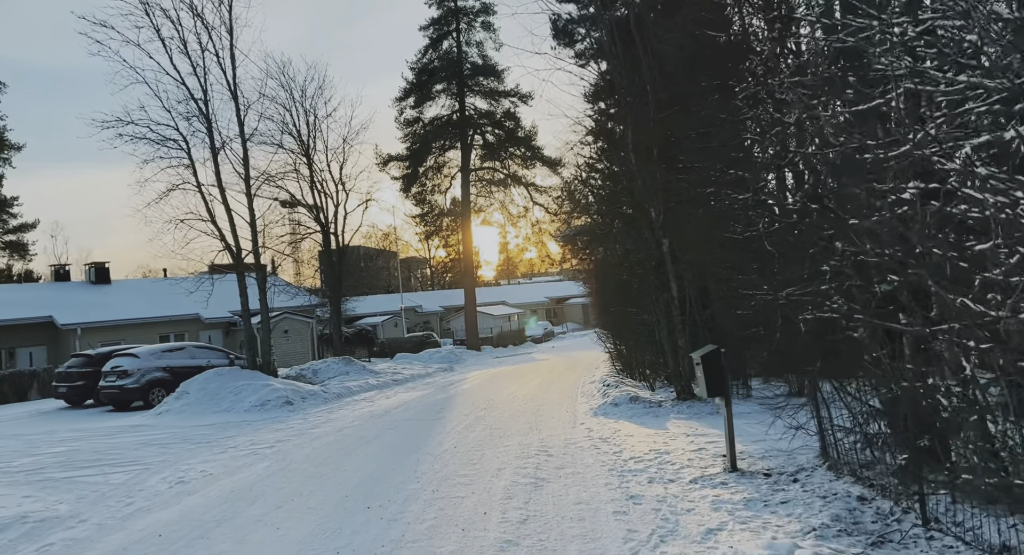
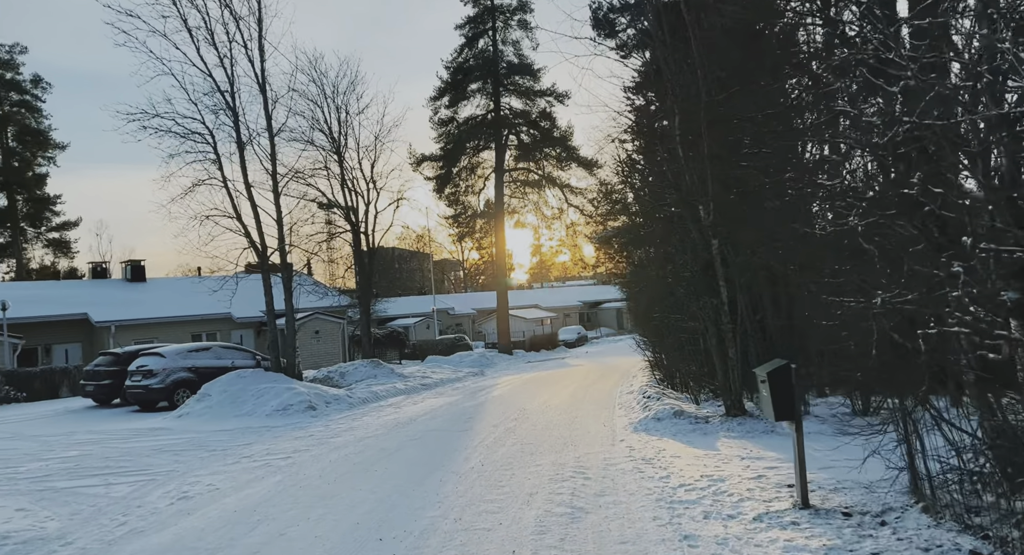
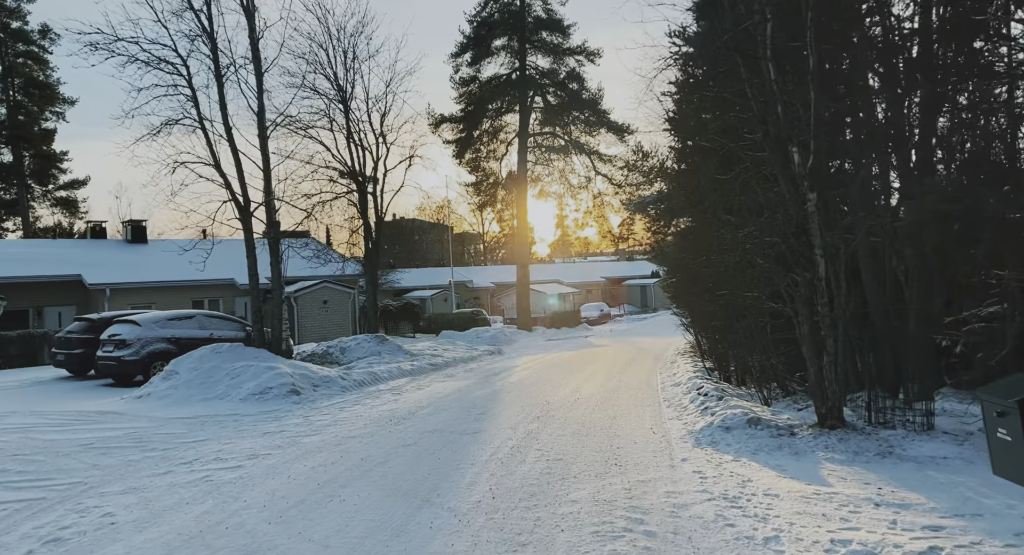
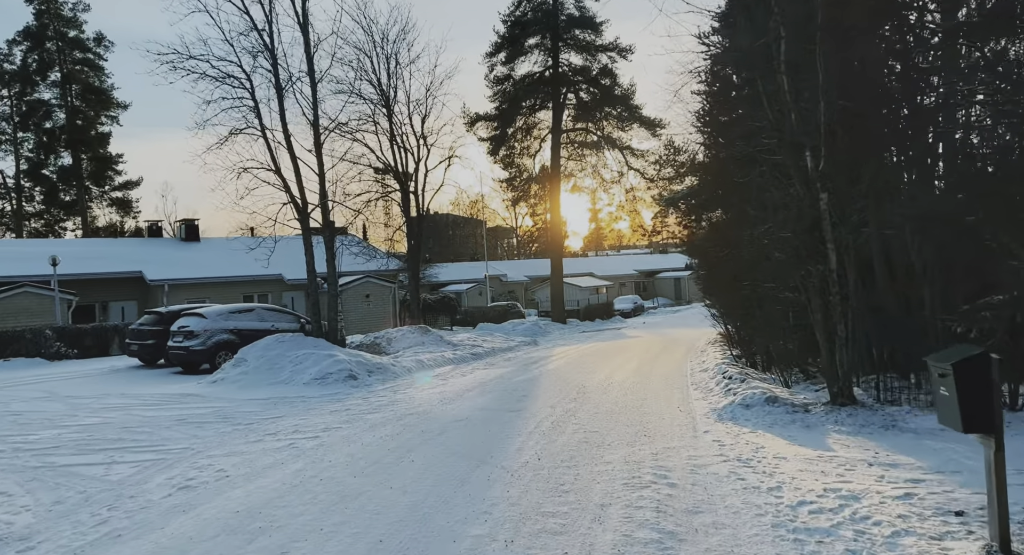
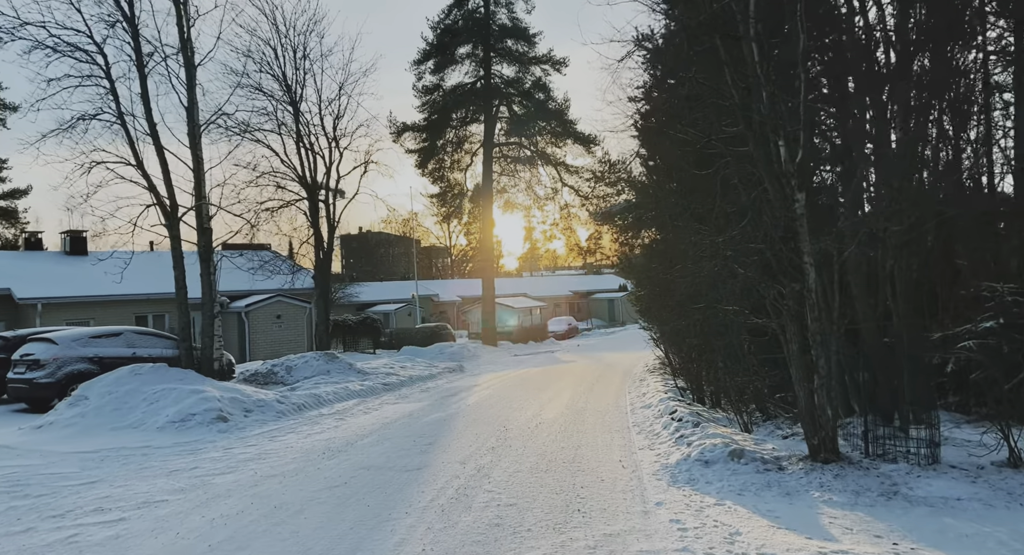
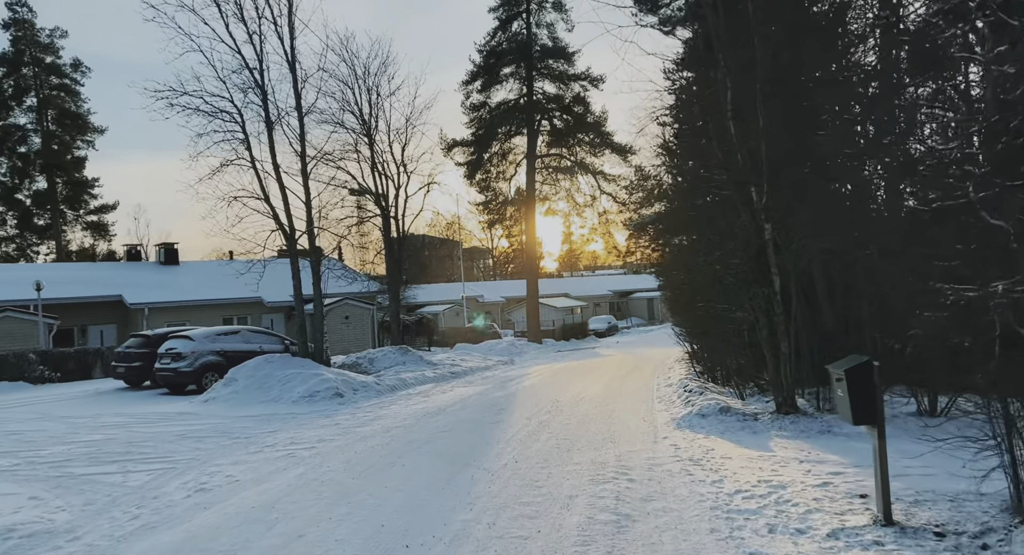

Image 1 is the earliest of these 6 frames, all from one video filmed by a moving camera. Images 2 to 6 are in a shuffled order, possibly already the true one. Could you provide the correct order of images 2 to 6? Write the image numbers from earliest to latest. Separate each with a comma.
2, 6, 4, 3, 5
